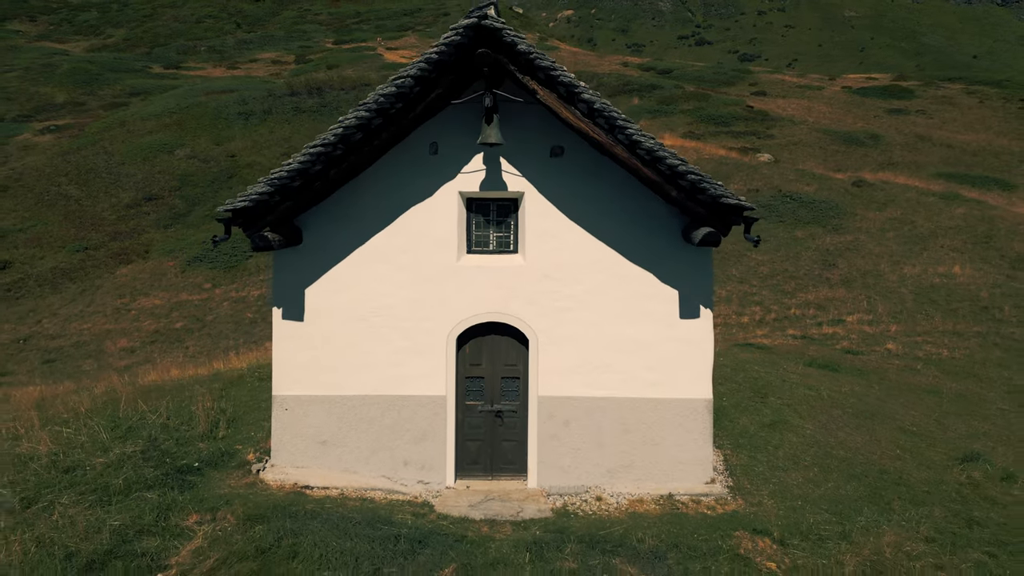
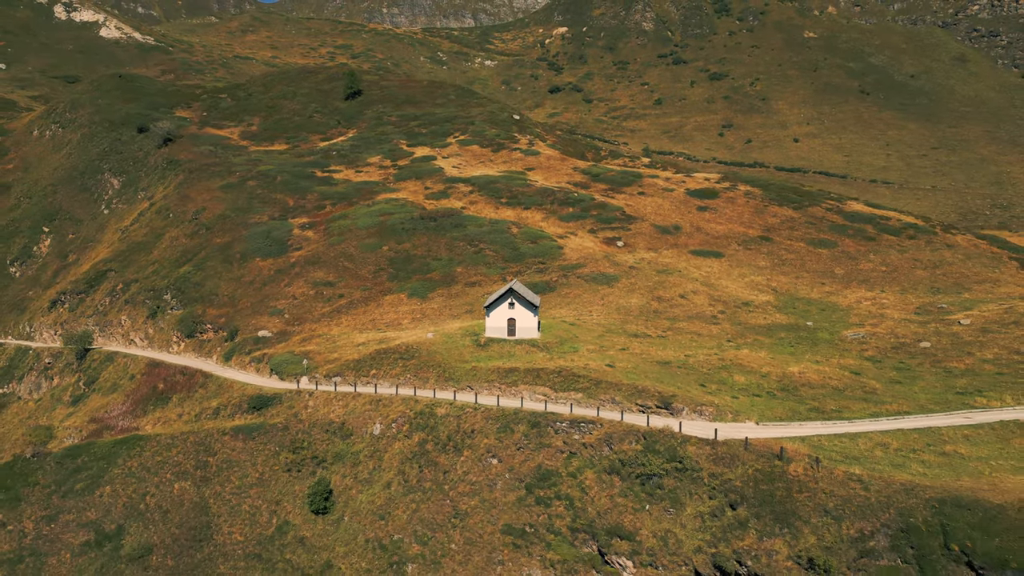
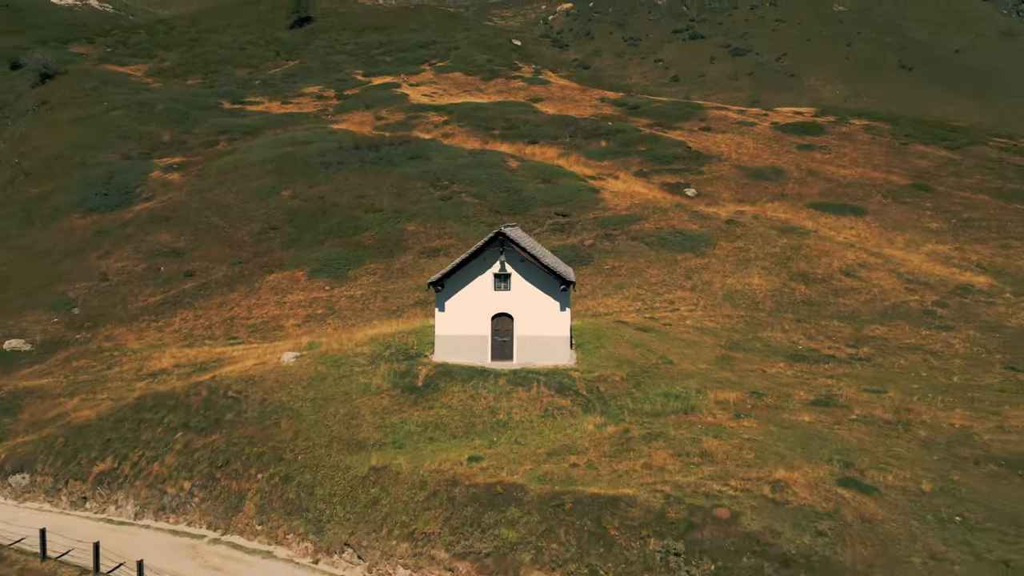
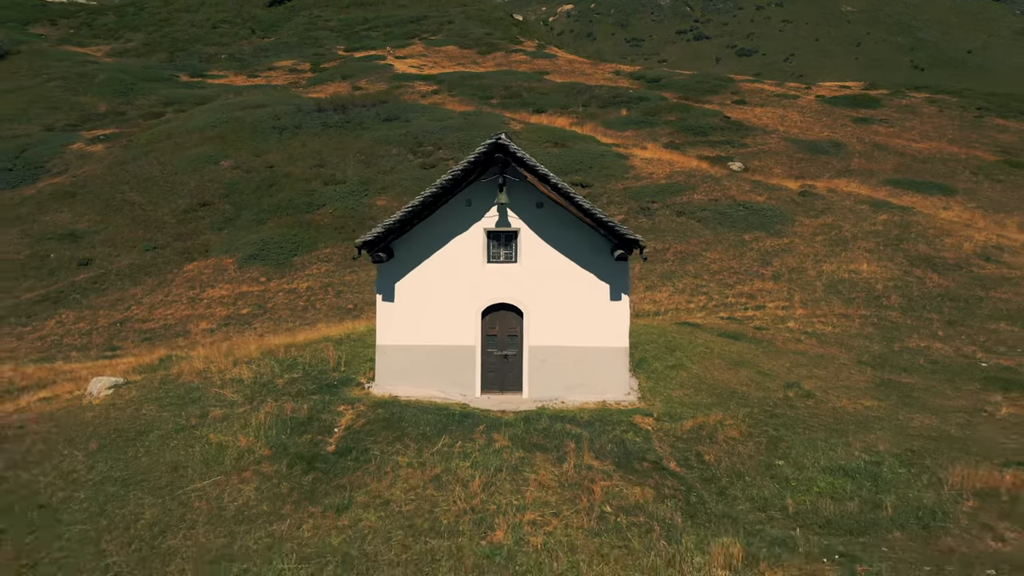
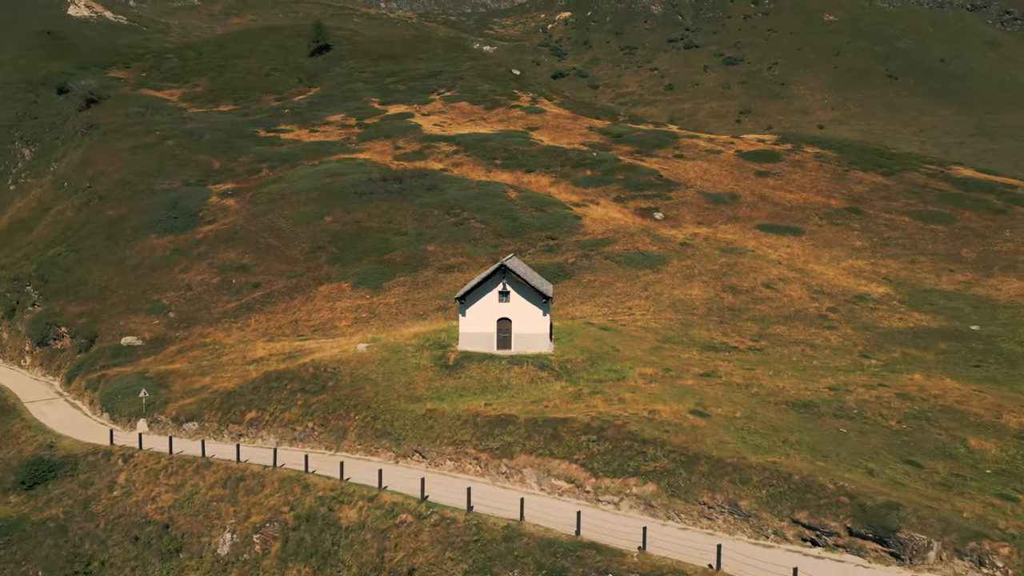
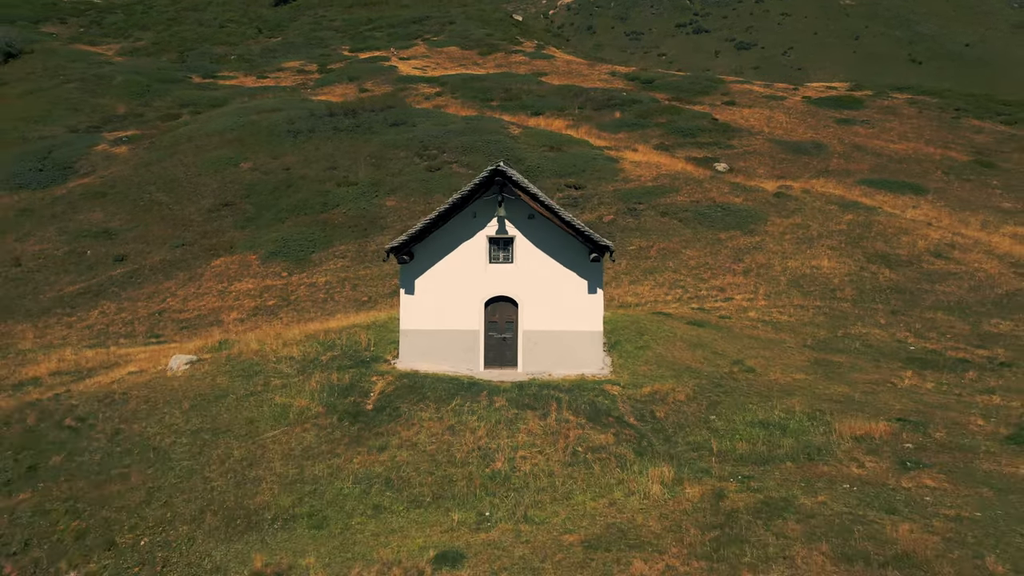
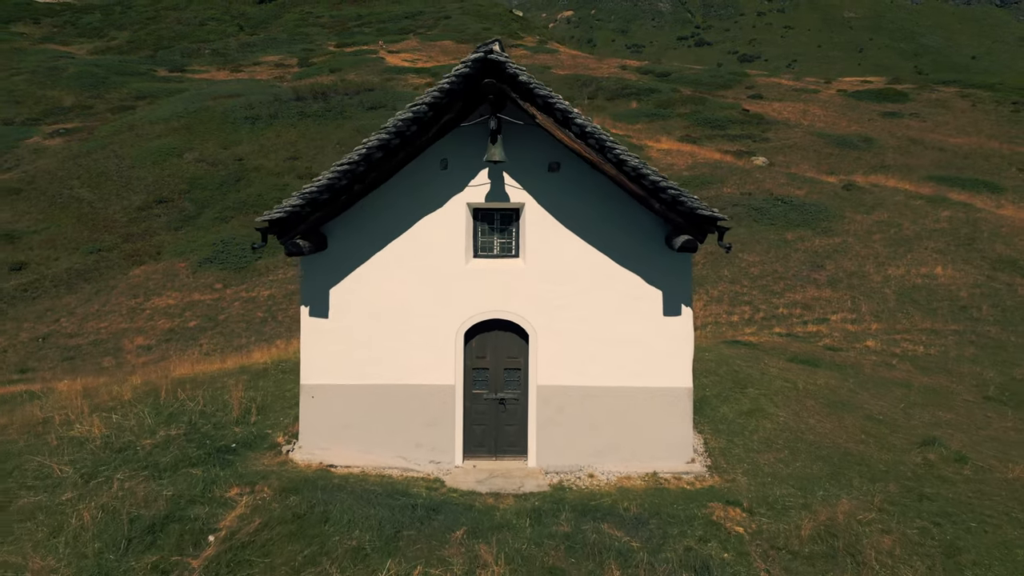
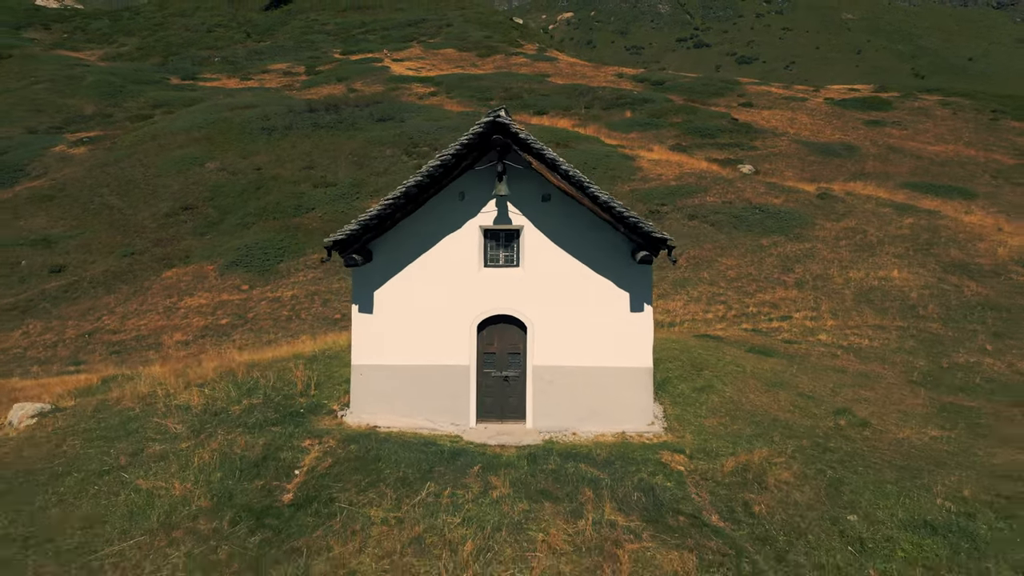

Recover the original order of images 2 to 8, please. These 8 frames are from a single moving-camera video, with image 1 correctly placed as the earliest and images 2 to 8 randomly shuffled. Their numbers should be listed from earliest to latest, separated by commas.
7, 8, 4, 6, 3, 5, 2
